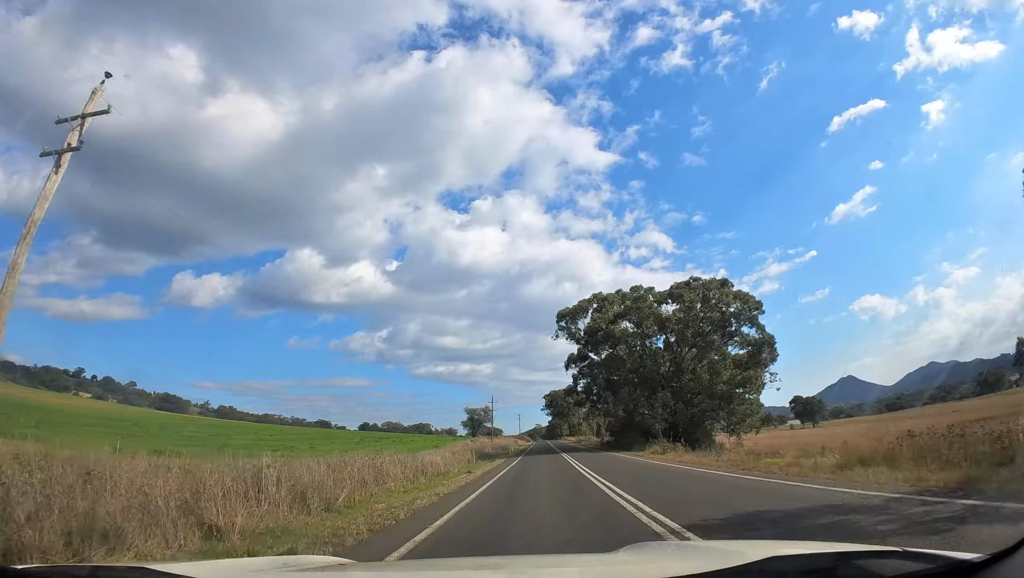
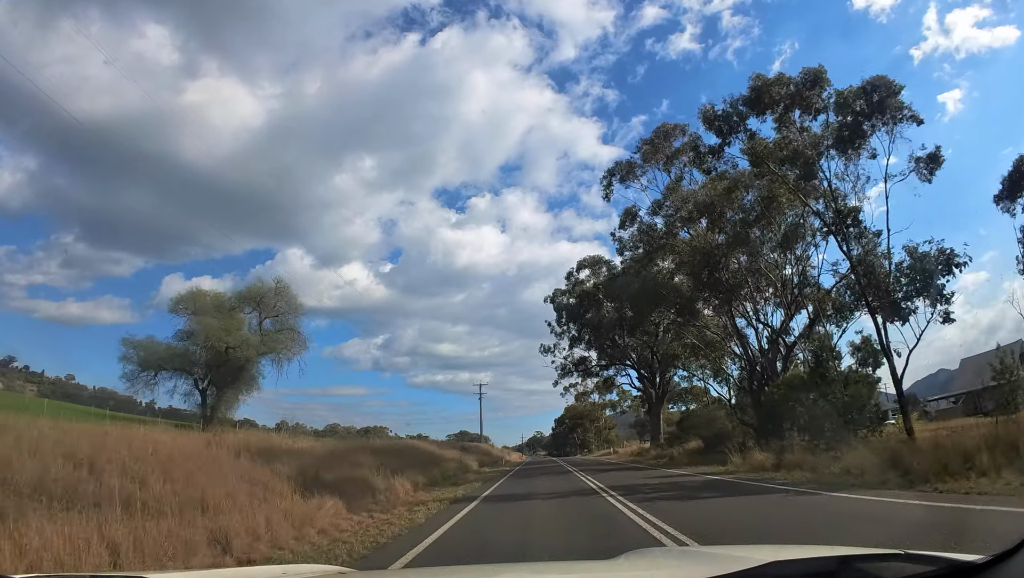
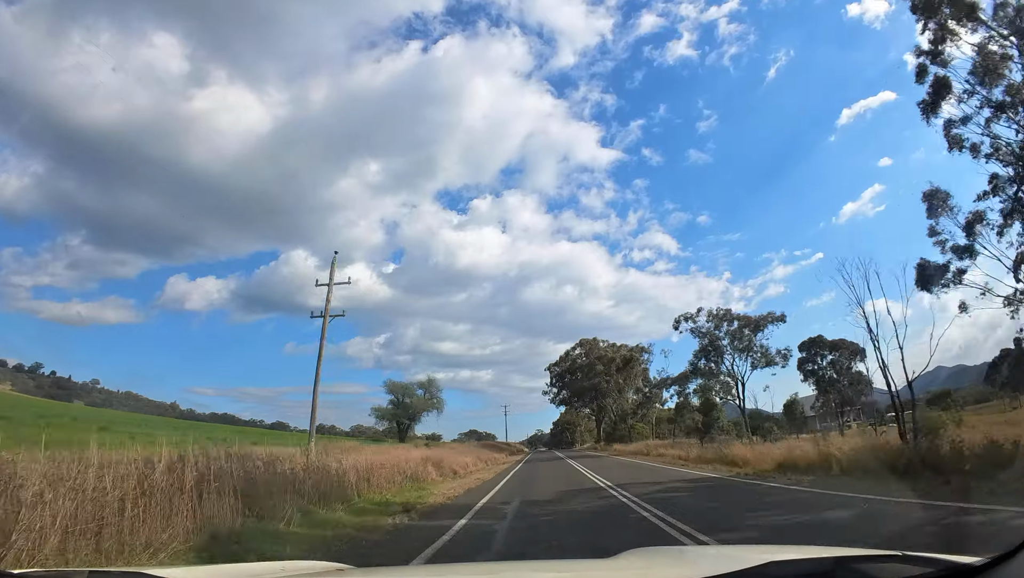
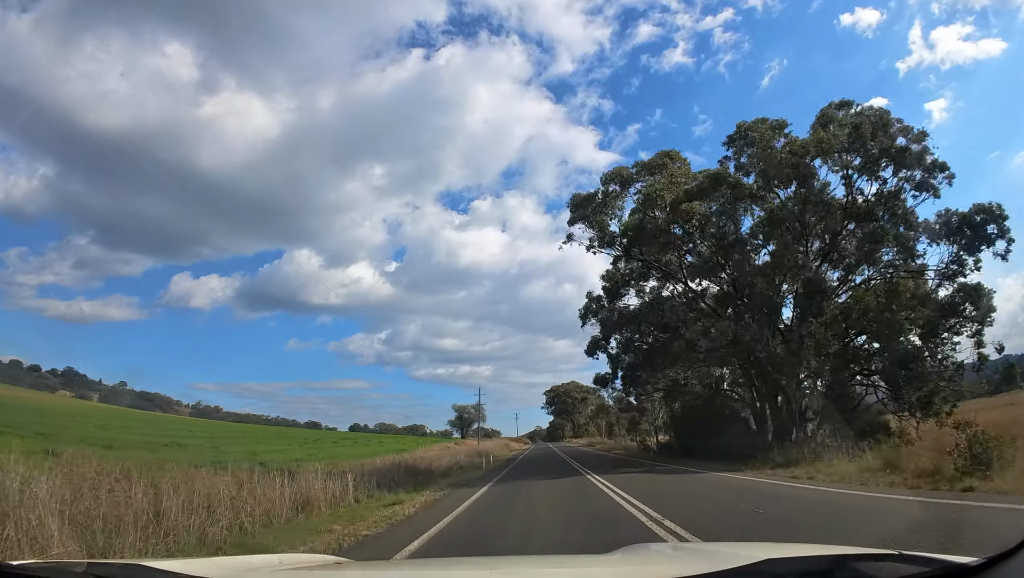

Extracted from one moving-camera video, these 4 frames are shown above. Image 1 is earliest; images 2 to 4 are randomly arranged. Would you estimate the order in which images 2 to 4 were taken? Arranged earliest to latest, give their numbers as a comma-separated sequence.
4, 3, 2
